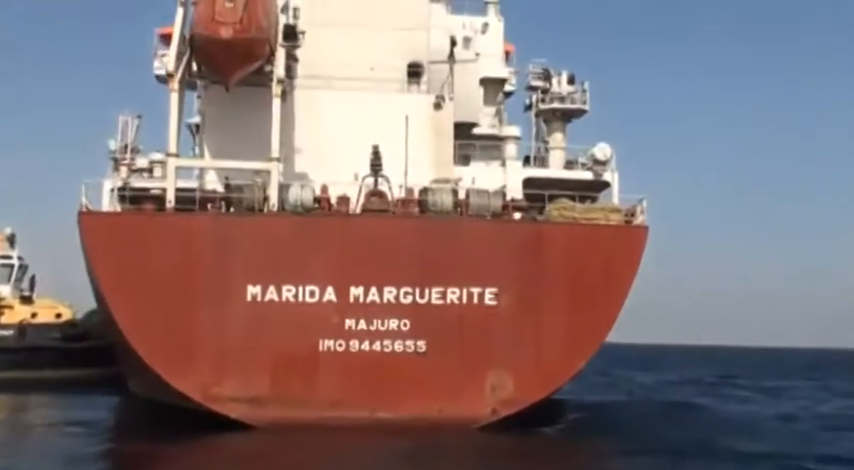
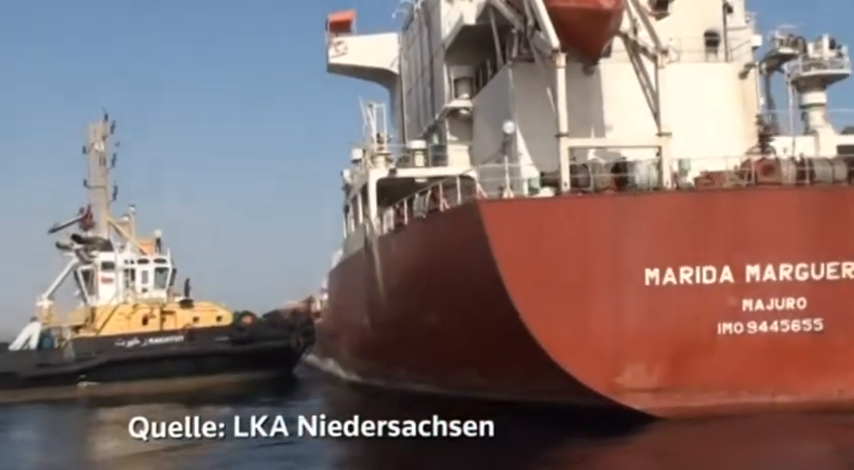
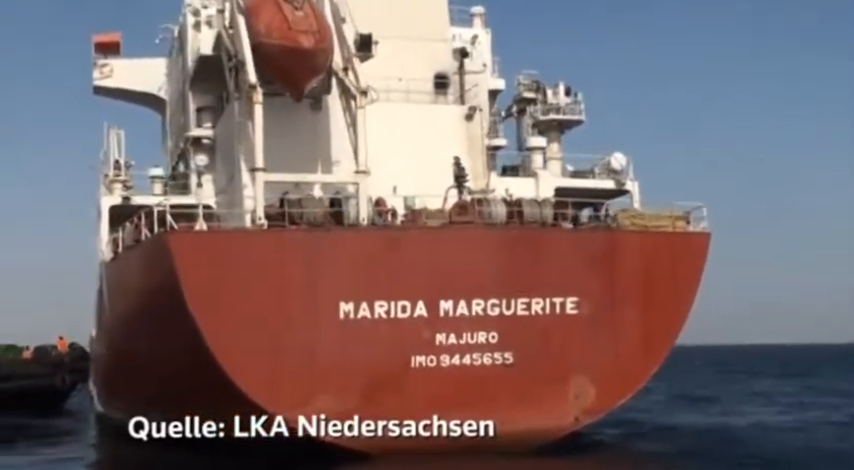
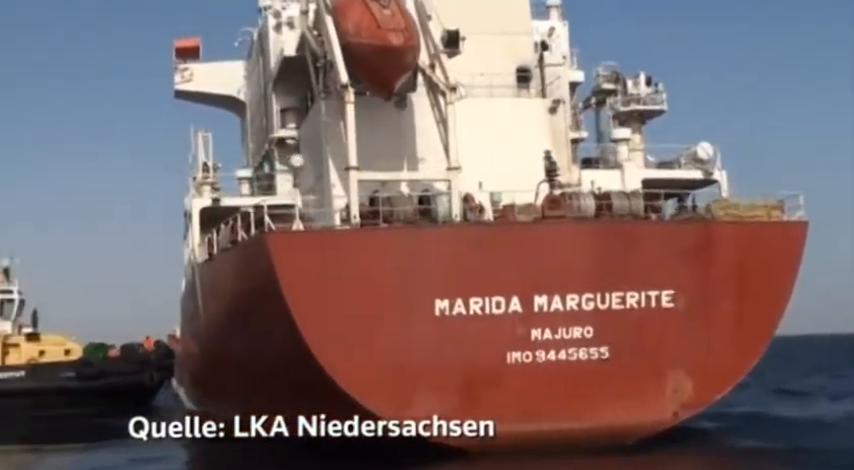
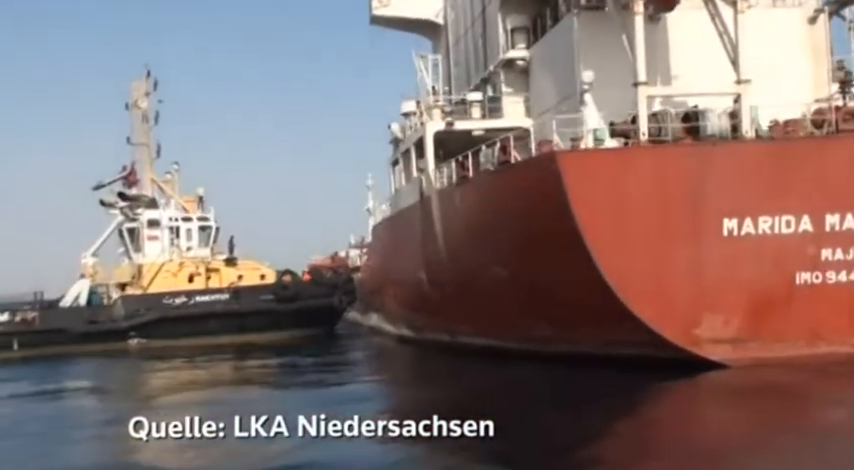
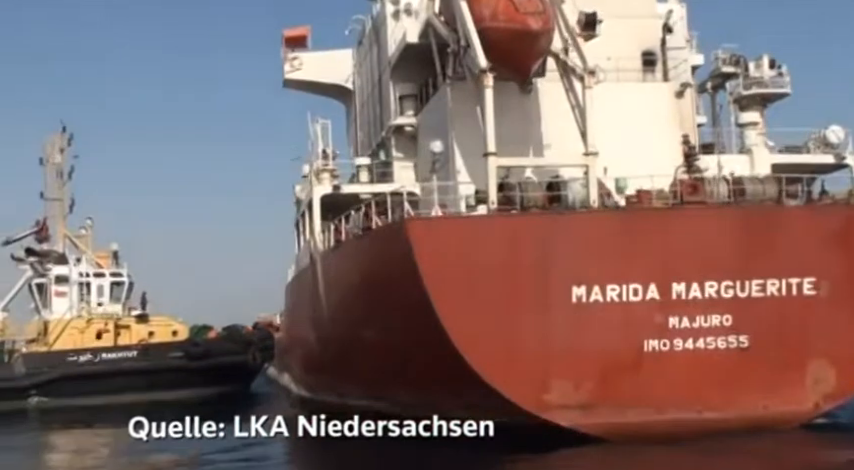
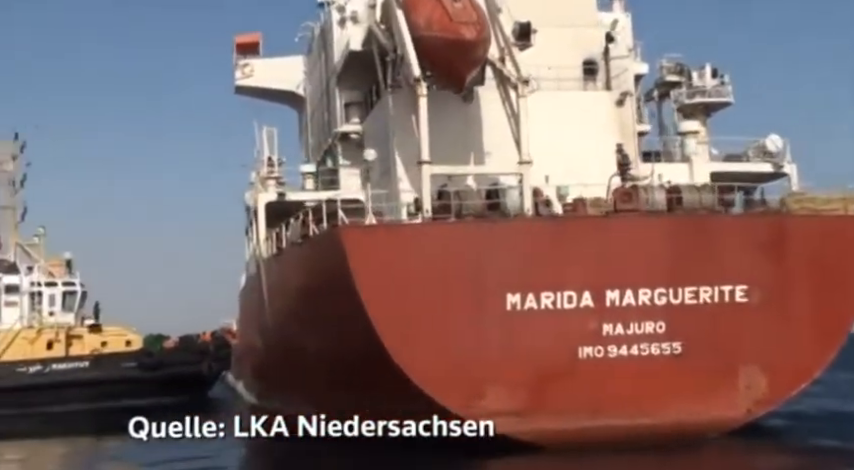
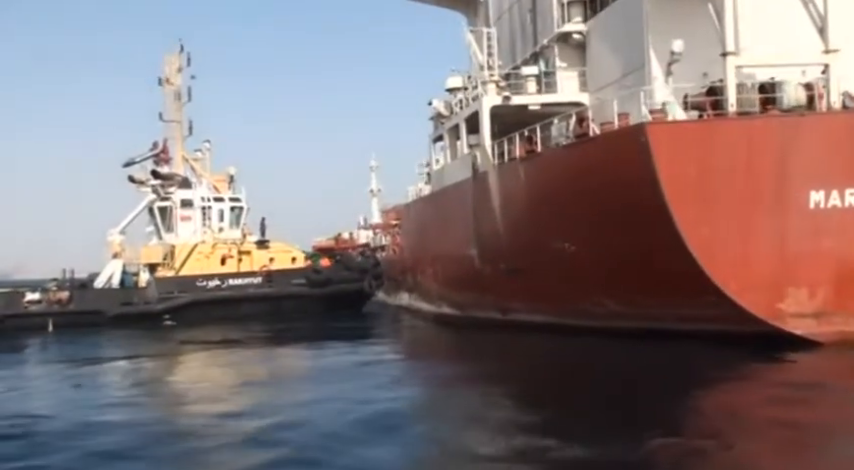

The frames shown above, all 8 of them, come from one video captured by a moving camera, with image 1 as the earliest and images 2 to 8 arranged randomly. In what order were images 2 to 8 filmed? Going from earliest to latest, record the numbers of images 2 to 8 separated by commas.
3, 4, 7, 6, 2, 5, 8
